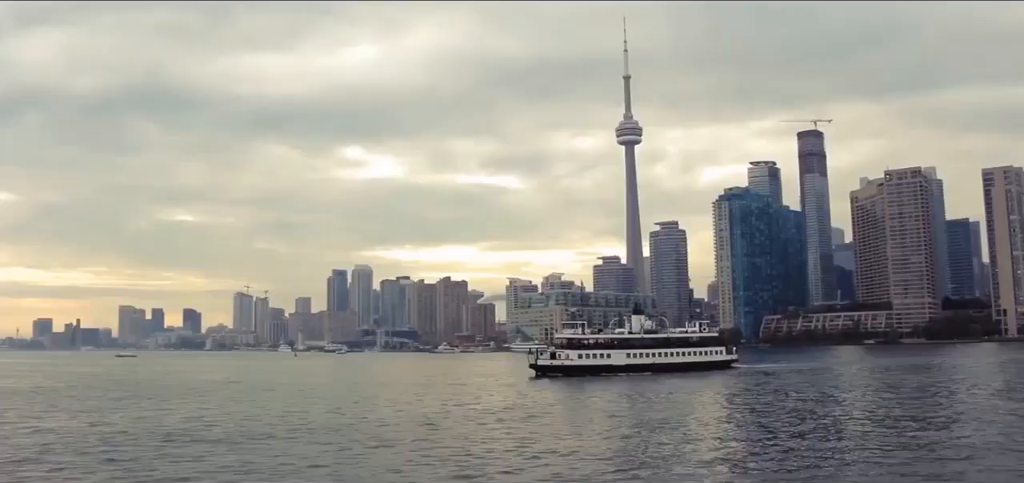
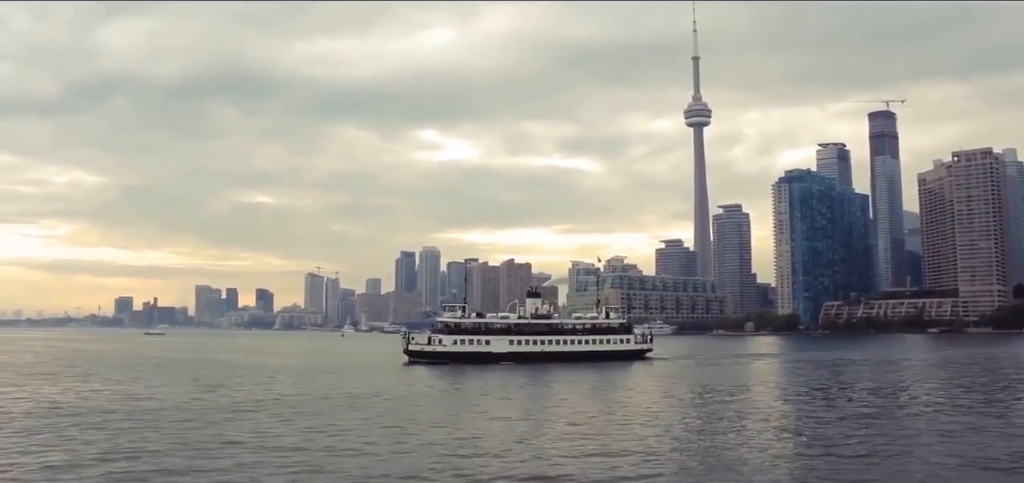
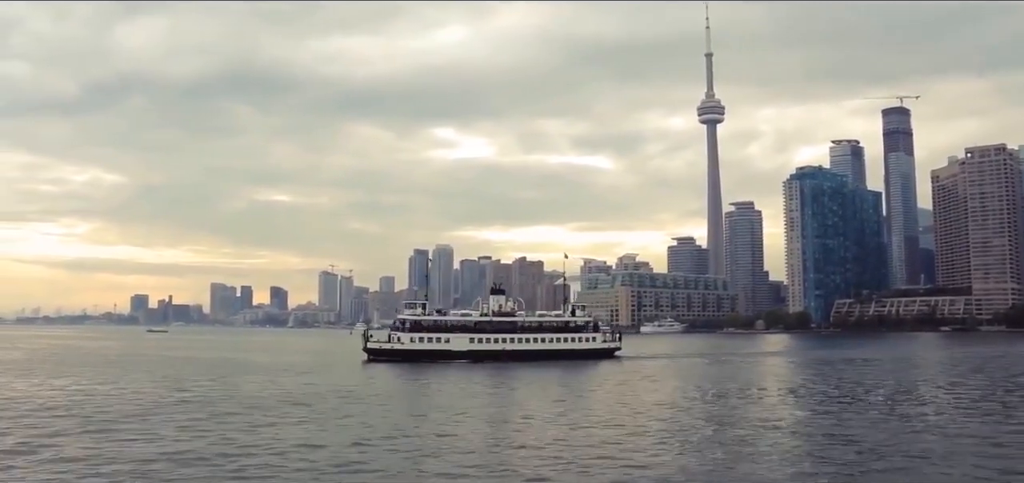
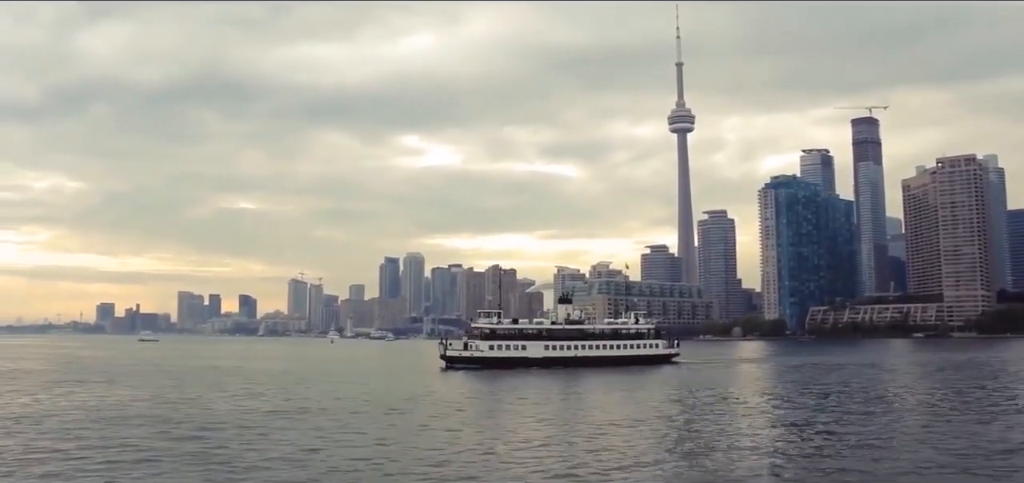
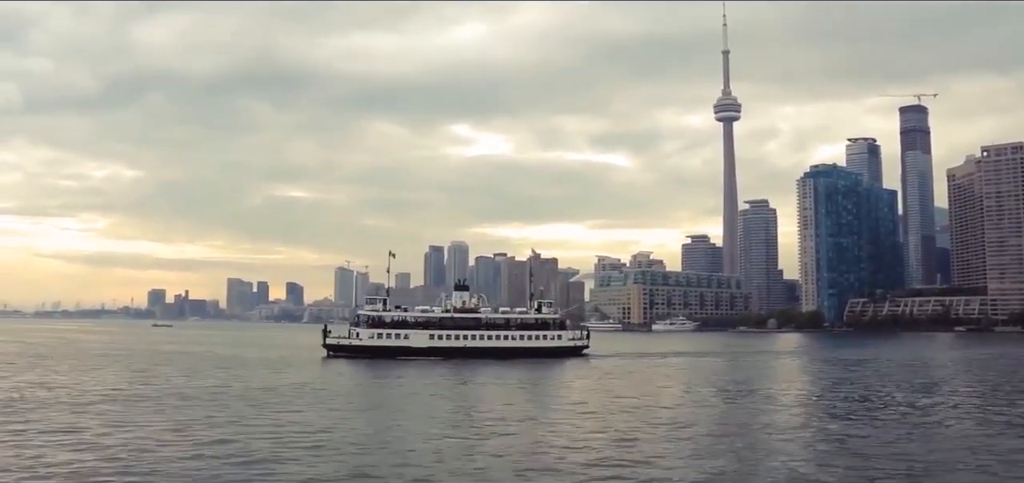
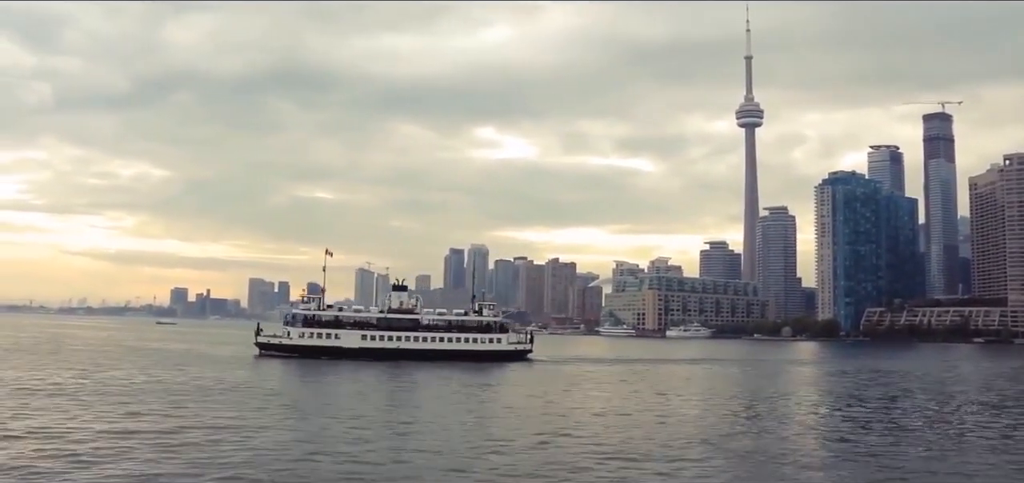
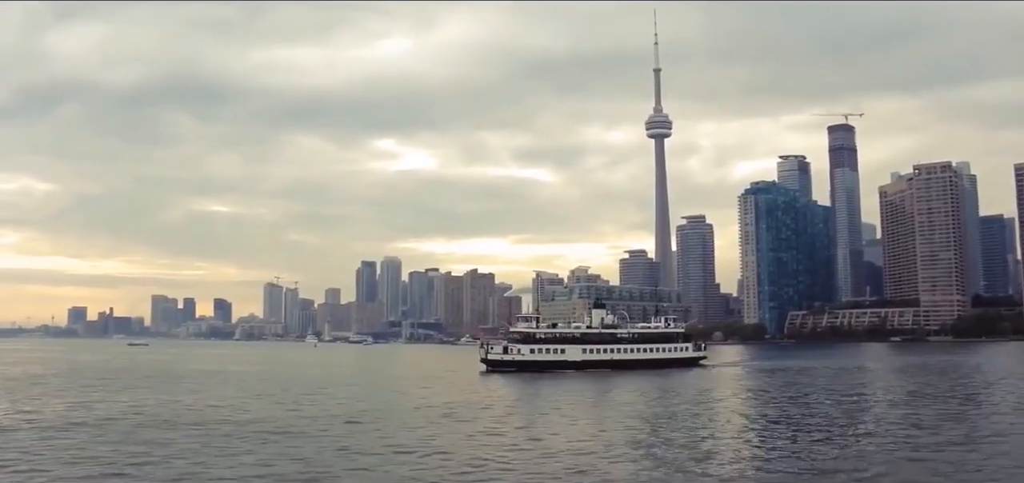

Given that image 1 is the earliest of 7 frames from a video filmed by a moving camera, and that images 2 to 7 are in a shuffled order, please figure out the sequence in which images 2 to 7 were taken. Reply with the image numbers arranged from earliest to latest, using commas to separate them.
7, 4, 2, 3, 5, 6
